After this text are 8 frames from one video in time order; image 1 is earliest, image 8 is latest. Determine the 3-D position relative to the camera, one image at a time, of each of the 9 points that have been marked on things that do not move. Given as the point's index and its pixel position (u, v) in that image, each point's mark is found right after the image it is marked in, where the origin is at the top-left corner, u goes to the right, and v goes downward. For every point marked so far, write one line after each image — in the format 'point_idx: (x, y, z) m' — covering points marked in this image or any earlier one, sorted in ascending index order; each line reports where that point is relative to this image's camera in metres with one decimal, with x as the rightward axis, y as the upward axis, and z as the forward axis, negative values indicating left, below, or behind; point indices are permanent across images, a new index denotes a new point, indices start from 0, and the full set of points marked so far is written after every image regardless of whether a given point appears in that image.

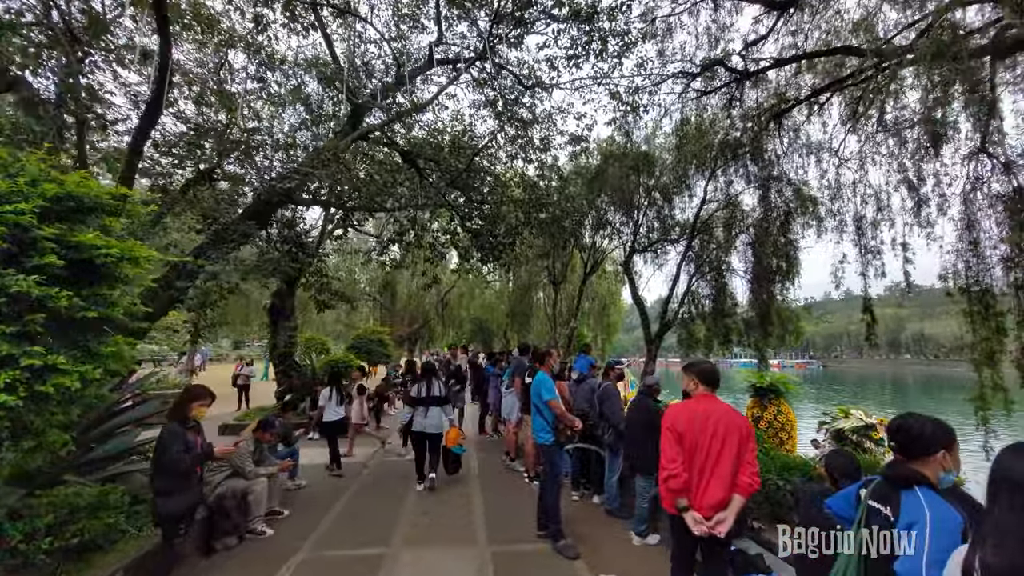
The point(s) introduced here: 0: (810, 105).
0: (+4.6, +2.8, +6.4) m
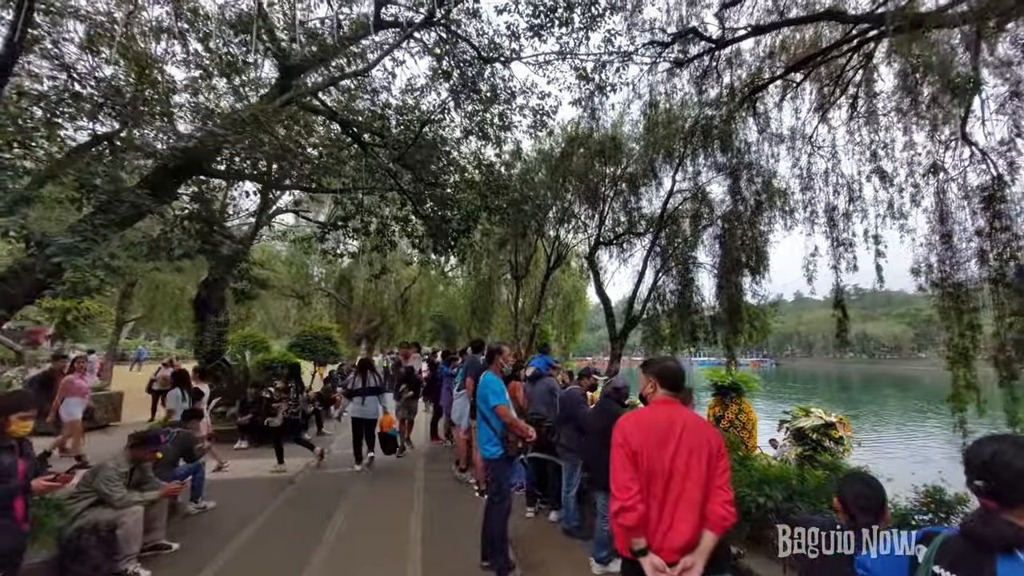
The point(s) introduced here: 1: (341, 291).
0: (+3.9, +2.9, +6.1) m
1: (-8.1, -0.2, +19.9) m
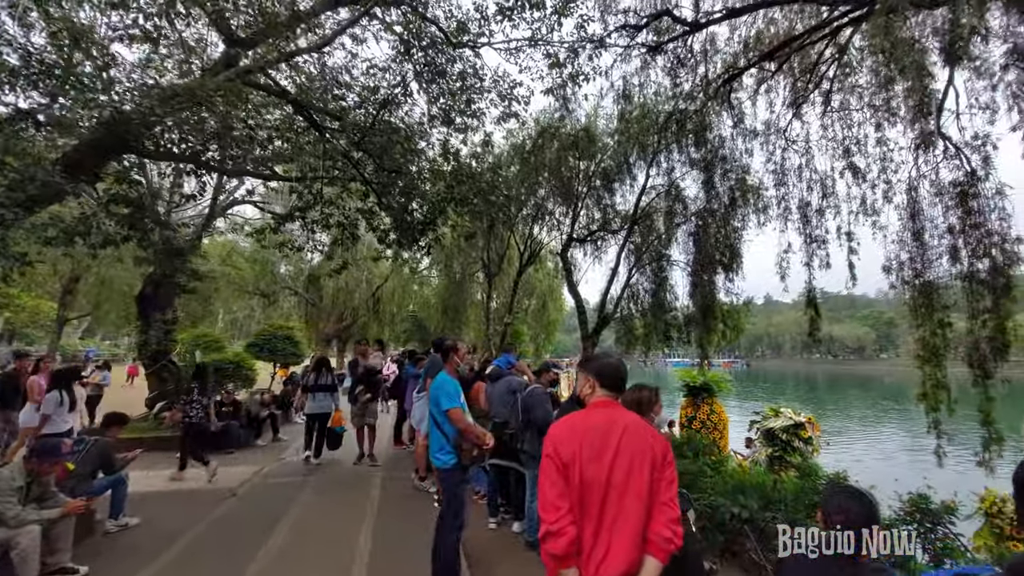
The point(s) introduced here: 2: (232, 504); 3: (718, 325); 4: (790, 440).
0: (+3.5, +2.9, +6.0) m
1: (-9.2, -0.1, +19.1) m
2: (-3.7, -2.8, +5.5) m
3: (+3.2, -0.6, +6.7) m
4: (+5.0, -2.8, +7.6) m
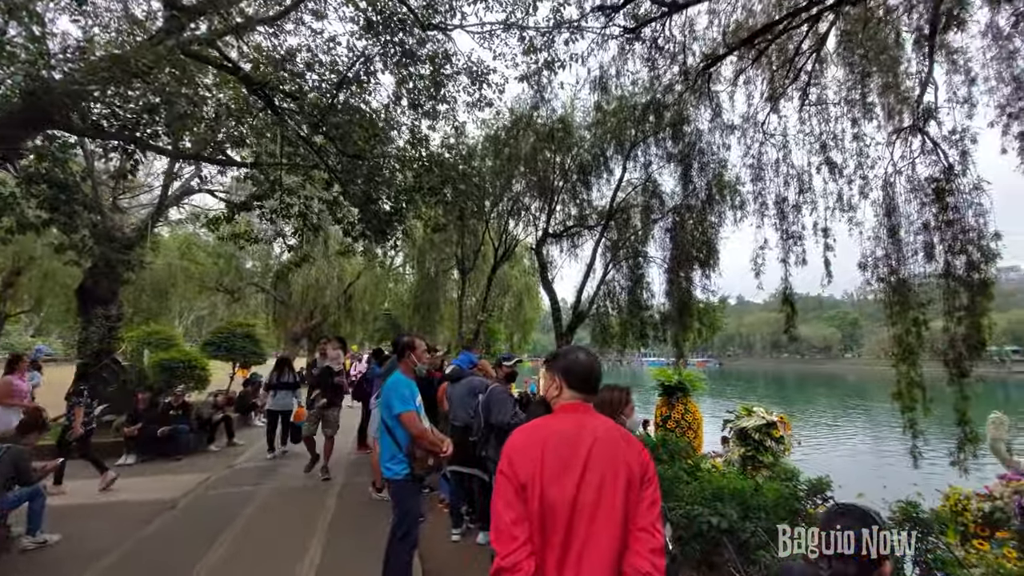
0: (+3.1, +3.0, +5.8) m
1: (-10.3, +0.1, +18.3) m
2: (-4.1, -2.8, +5.0) m
3: (+2.8, -0.5, +6.5) m
4: (+4.5, -2.7, +7.6) m
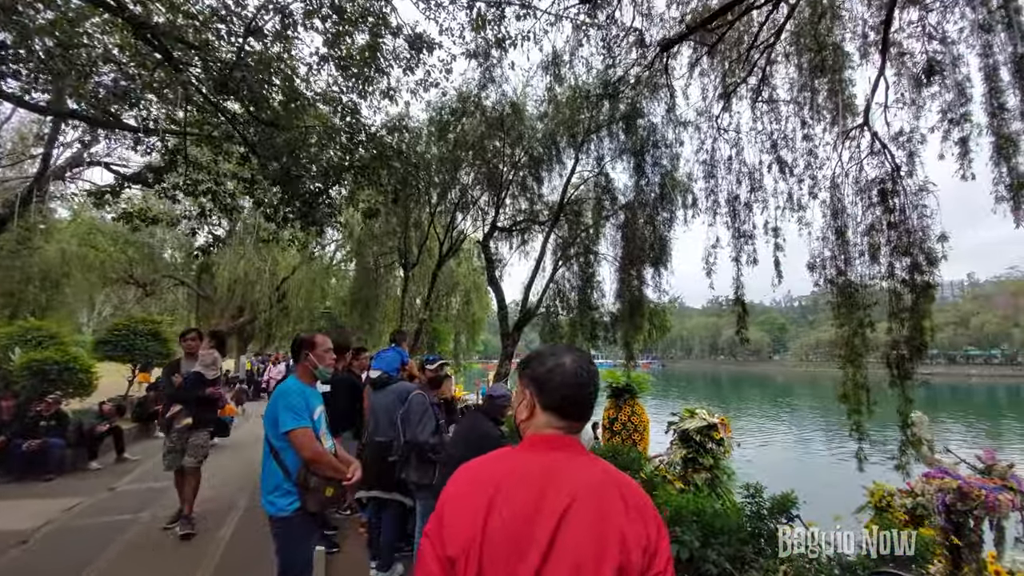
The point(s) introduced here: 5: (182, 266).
0: (+2.4, +3.0, +5.6) m
1: (-12.4, +0.3, +16.5) m
2: (-4.8, -2.6, +4.0) m
3: (+2.0, -0.5, +6.3) m
4: (+3.4, -2.7, +7.5) m
5: (-13.0, +0.8, +16.5) m
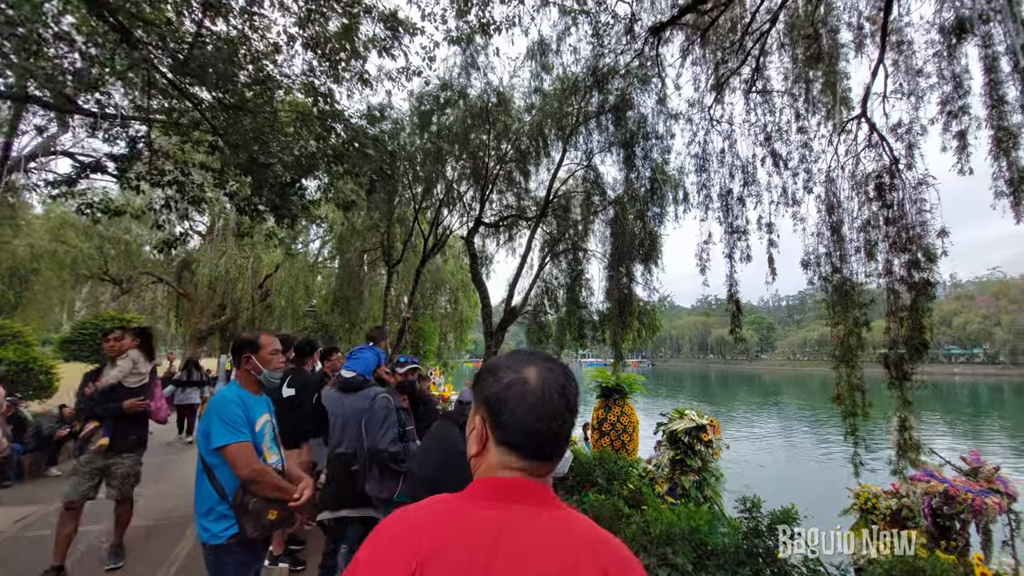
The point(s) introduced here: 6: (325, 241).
0: (+2.2, +3.0, +5.4) m
1: (-12.8, +0.4, +16.0) m
2: (-4.9, -2.5, +3.7) m
3: (+1.7, -0.5, +6.0) m
4: (+3.2, -2.7, +7.3) m
5: (-13.4, +0.9, +16.0) m
6: (-5.1, +1.3, +11.6) m
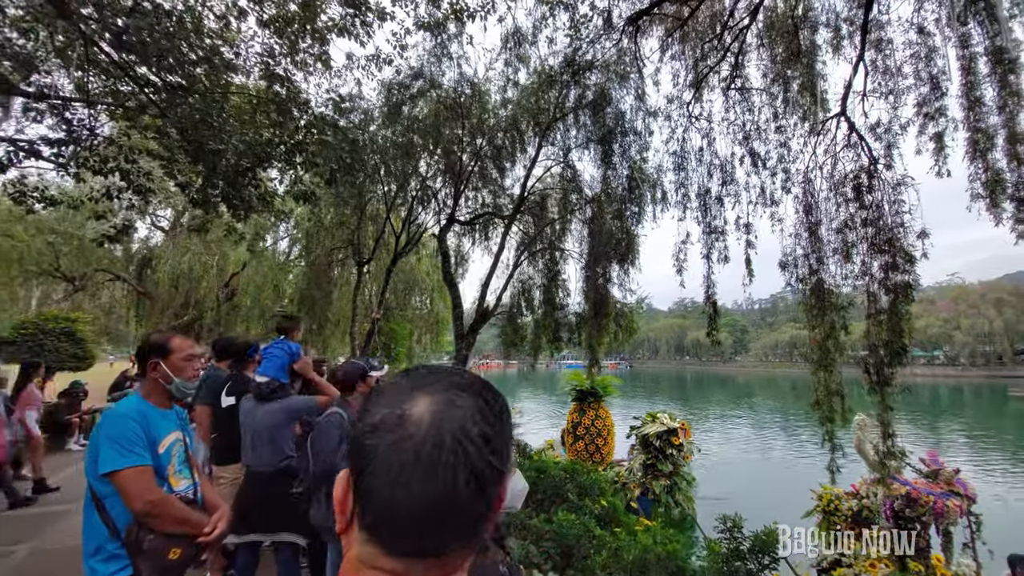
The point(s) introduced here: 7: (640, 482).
0: (+1.9, +3.0, +5.3) m
1: (-13.6, +0.5, +15.1) m
2: (-5.2, -2.5, +3.2) m
3: (+1.4, -0.5, +5.9) m
4: (+2.7, -2.7, +7.2) m
5: (-14.3, +1.0, +15.1) m
6: (-5.8, +1.3, +11.1) m
7: (+2.2, -3.2, +7.0) m
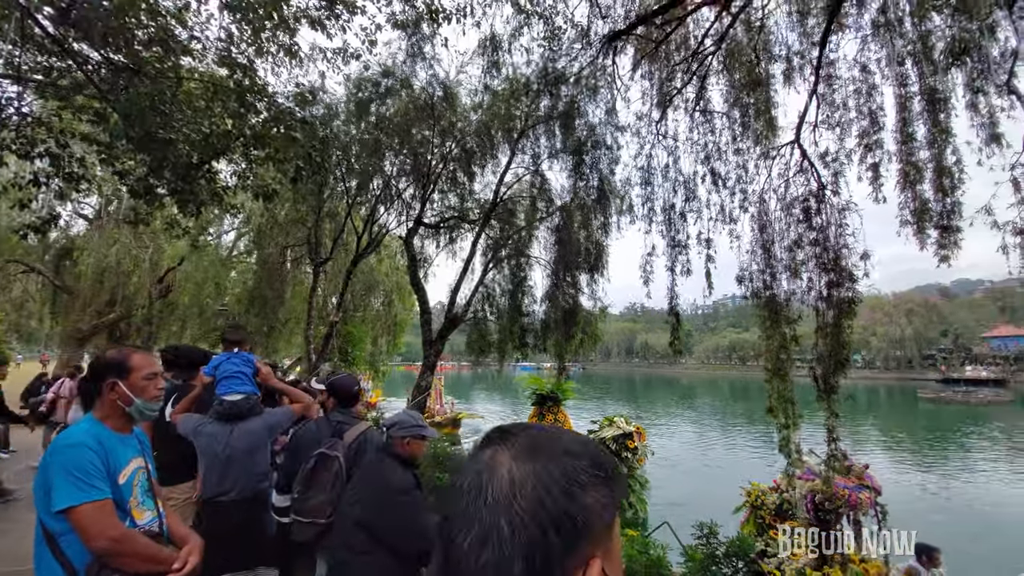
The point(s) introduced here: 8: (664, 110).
0: (+1.6, +2.9, +5.5) m
1: (-14.9, +0.7, +13.6) m
2: (-5.4, -2.5, +2.6) m
3: (+0.9, -0.6, +6.0) m
4: (+2.1, -2.9, +7.4) m
5: (-15.6, +1.2, +13.5) m
6: (-6.7, +1.3, +10.4) m
7: (+1.6, -3.4, +7.2) m
8: (+2.0, +2.3, +5.5) m
